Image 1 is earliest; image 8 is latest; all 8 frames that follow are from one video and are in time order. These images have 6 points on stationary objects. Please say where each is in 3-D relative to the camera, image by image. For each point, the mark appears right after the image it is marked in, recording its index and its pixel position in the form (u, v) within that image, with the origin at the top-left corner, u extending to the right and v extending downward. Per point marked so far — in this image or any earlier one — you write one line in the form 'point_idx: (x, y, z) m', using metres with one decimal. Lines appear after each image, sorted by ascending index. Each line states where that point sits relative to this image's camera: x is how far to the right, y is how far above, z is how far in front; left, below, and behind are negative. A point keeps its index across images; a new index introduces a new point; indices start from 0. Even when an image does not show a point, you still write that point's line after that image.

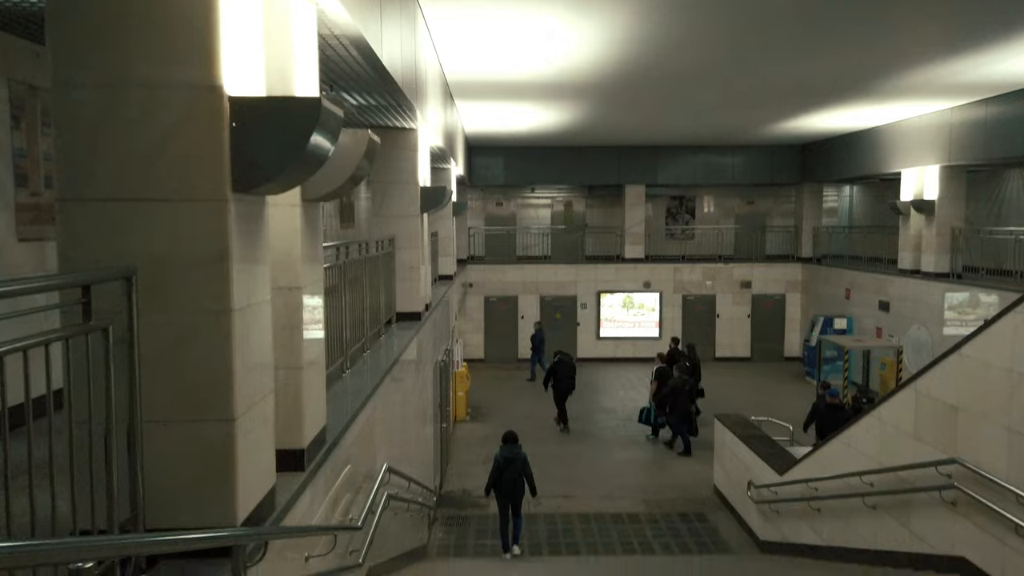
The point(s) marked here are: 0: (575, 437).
0: (+1.2, -2.9, +14.5) m
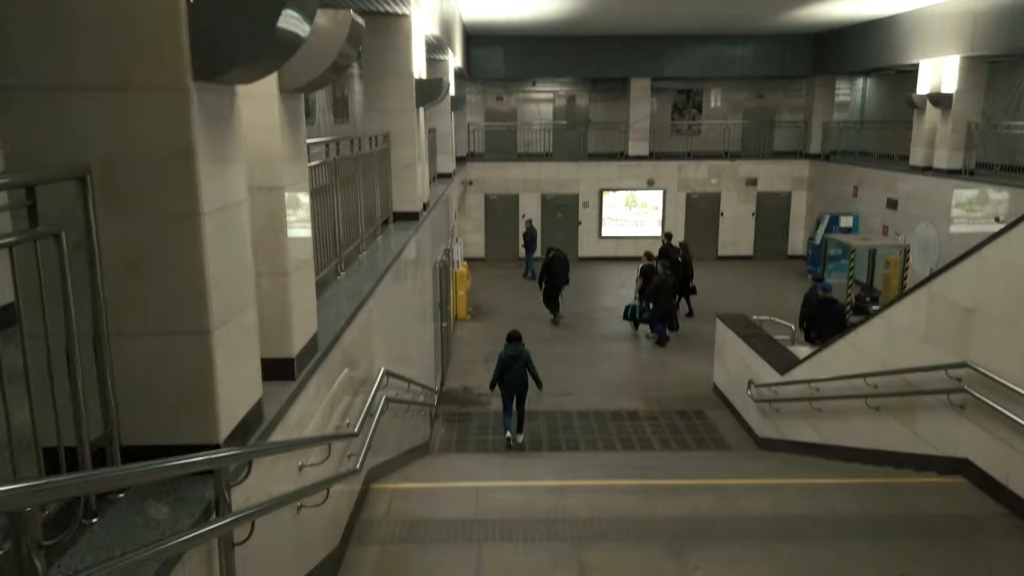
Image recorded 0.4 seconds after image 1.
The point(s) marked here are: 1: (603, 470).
0: (+1.2, -0.9, +14.5) m
1: (+0.8, -1.5, +6.2) m
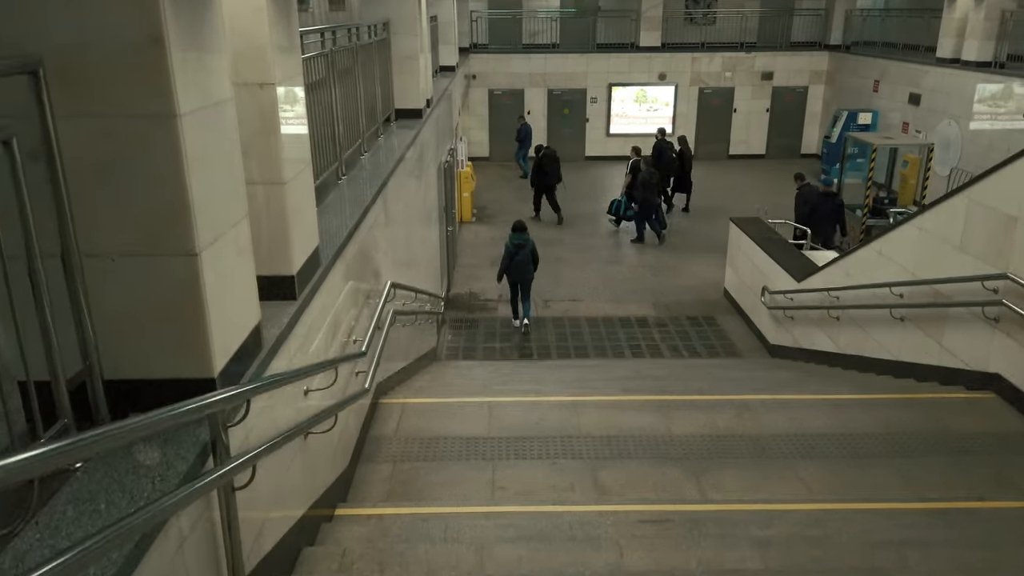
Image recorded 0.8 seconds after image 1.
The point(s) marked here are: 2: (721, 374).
0: (+1.3, +0.9, +14.2) m
1: (+0.9, -0.8, +6.1) m
2: (+2.0, -0.8, +6.9) m
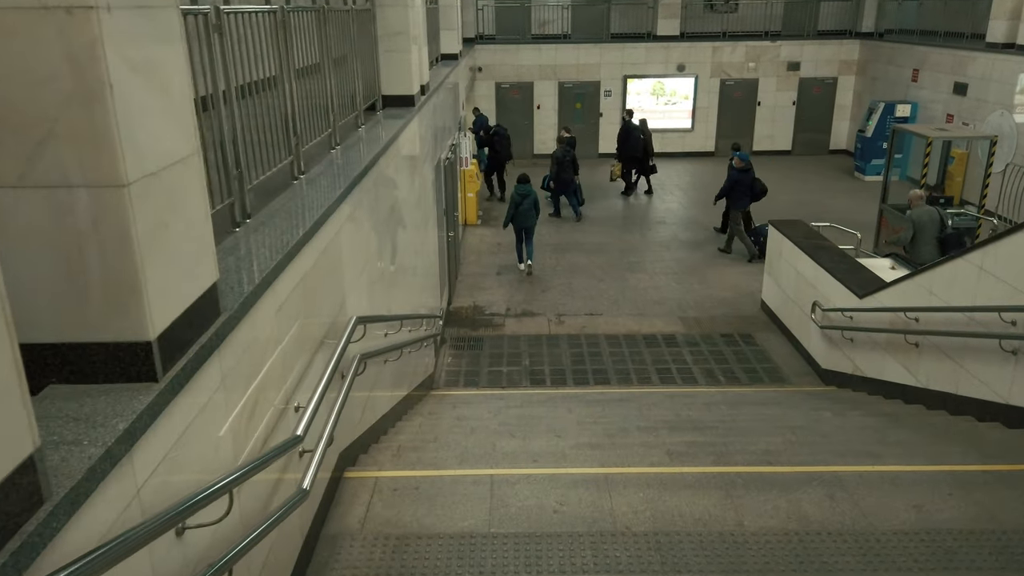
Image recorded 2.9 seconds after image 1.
0: (+1.5, +0.8, +12.9) m
1: (+0.9, -1.0, +4.7) m
2: (+2.0, -1.0, +5.6) m
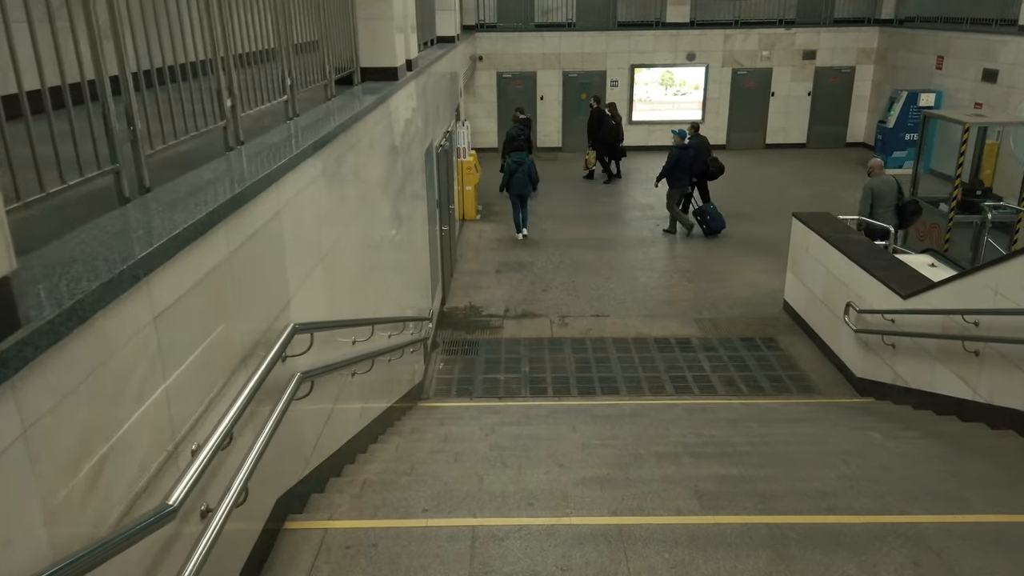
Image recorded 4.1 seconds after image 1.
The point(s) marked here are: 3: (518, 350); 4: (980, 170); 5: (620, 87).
0: (+1.5, +0.8, +12.0) m
1: (+0.9, -0.9, +3.9) m
2: (+2.0, -1.0, +4.8) m
3: (+0.1, -0.7, +8.3) m
4: (+6.5, +1.6, +10.3) m
5: (+2.7, +5.1, +18.7) m
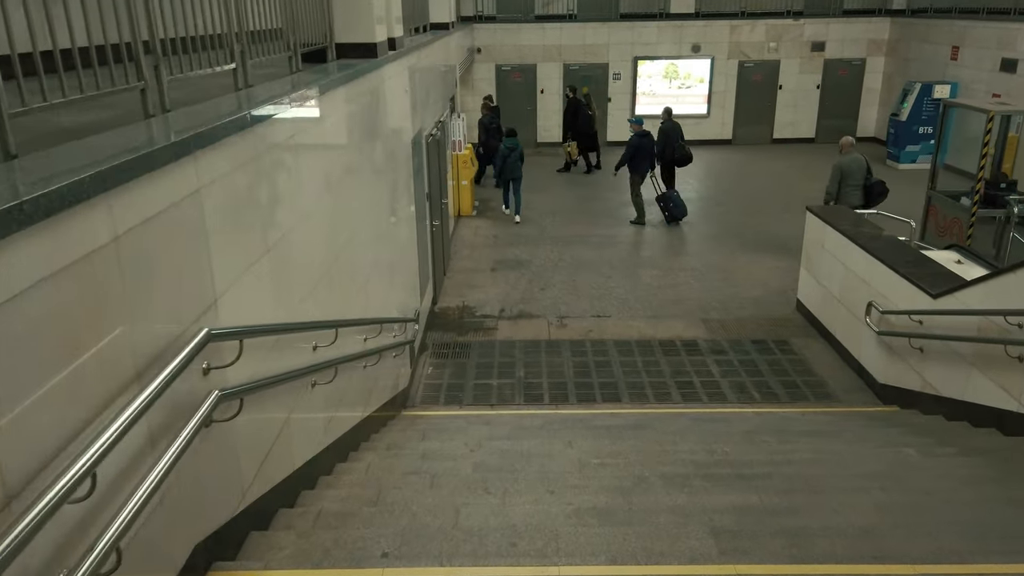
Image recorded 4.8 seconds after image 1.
0: (+1.5, +0.8, +11.5) m
1: (+0.8, -0.9, +3.3) m
2: (+1.9, -1.0, +4.2) m
3: (0.0, -0.7, +7.7) m
4: (+6.4, +1.6, +9.7) m
5: (+2.7, +5.1, +18.2) m
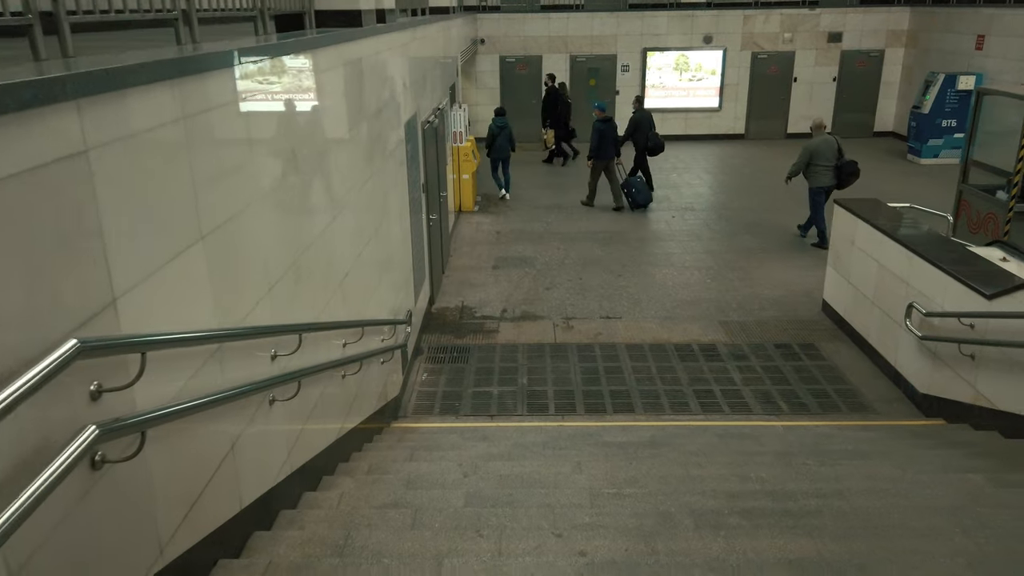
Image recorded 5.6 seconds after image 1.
0: (+1.5, +0.8, +10.8) m
1: (+0.8, -0.9, +2.7) m
2: (+1.9, -1.0, +3.6) m
3: (0.0, -0.7, +7.1) m
4: (+6.4, +1.6, +9.1) m
5: (+2.8, +5.1, +17.5) m
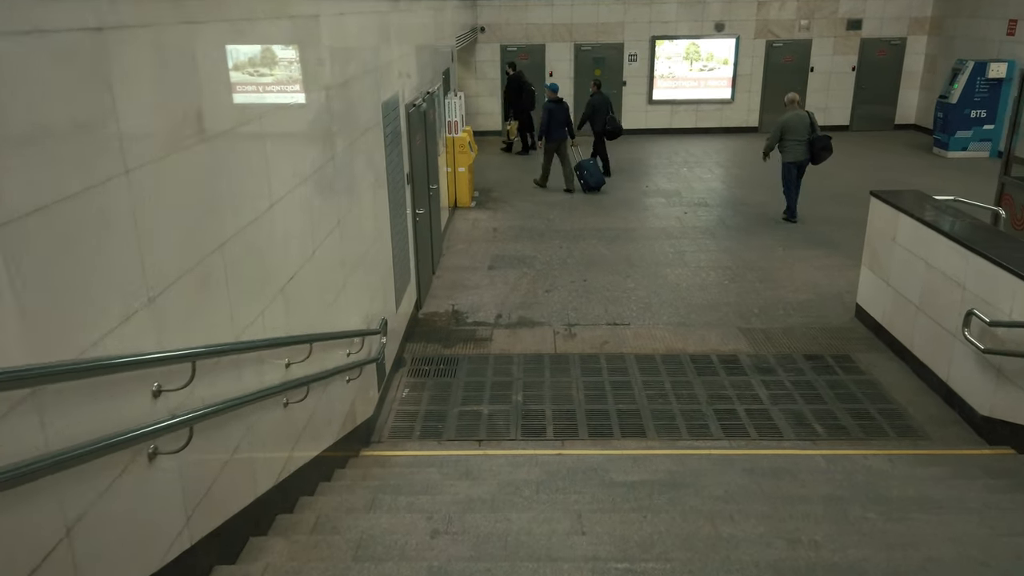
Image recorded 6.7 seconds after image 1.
0: (+1.5, +0.8, +10.0) m
1: (+0.7, -1.0, +1.8) m
2: (+1.8, -1.0, +2.7) m
3: (0.0, -0.7, +6.2) m
4: (+6.4, +1.6, +8.2) m
5: (+2.8, +5.1, +16.6) m
